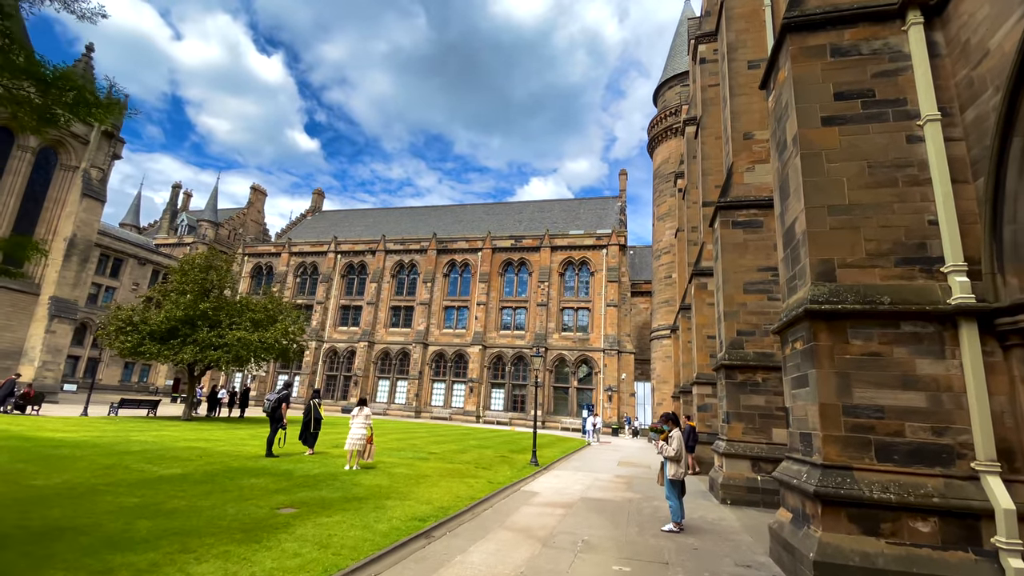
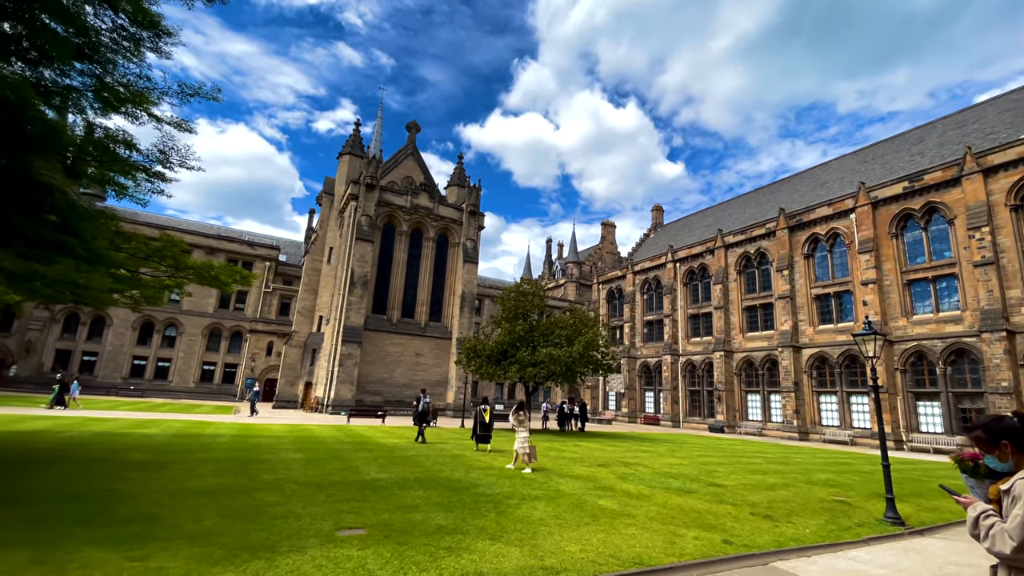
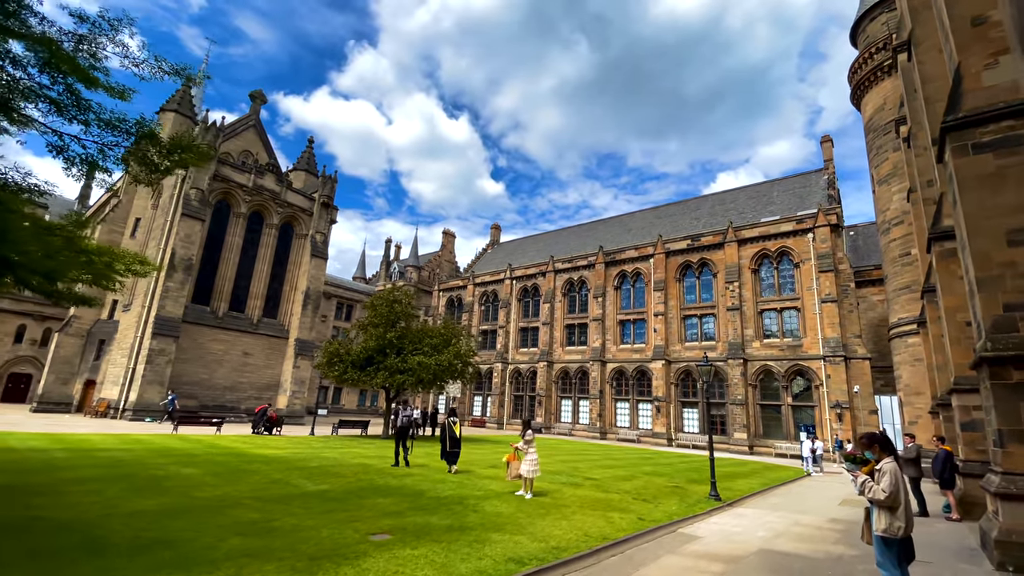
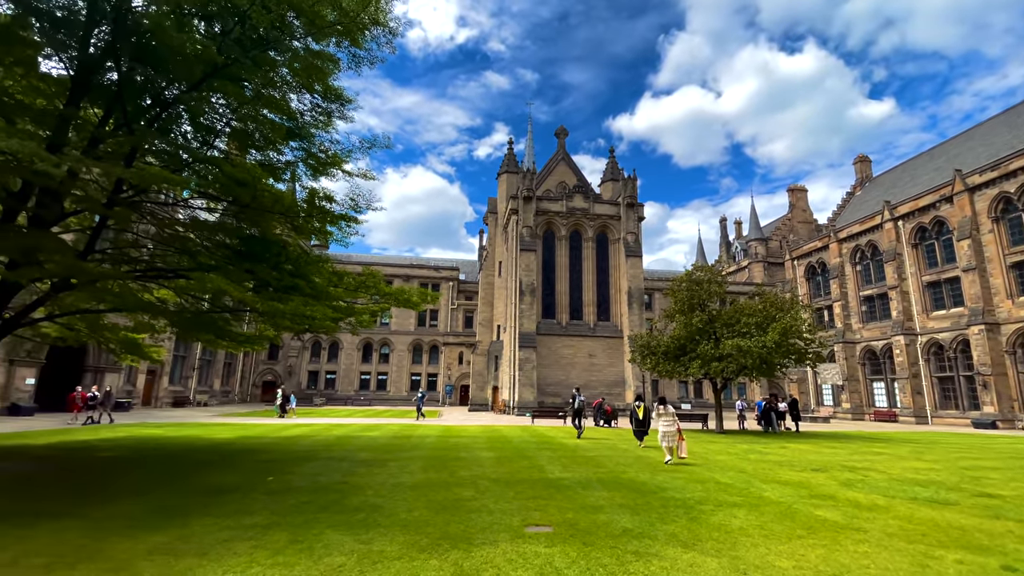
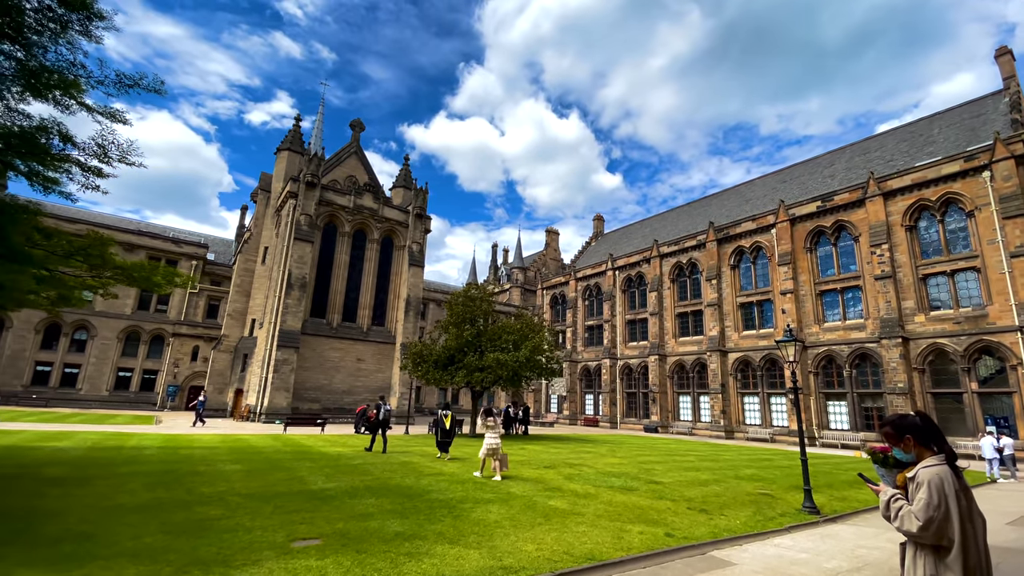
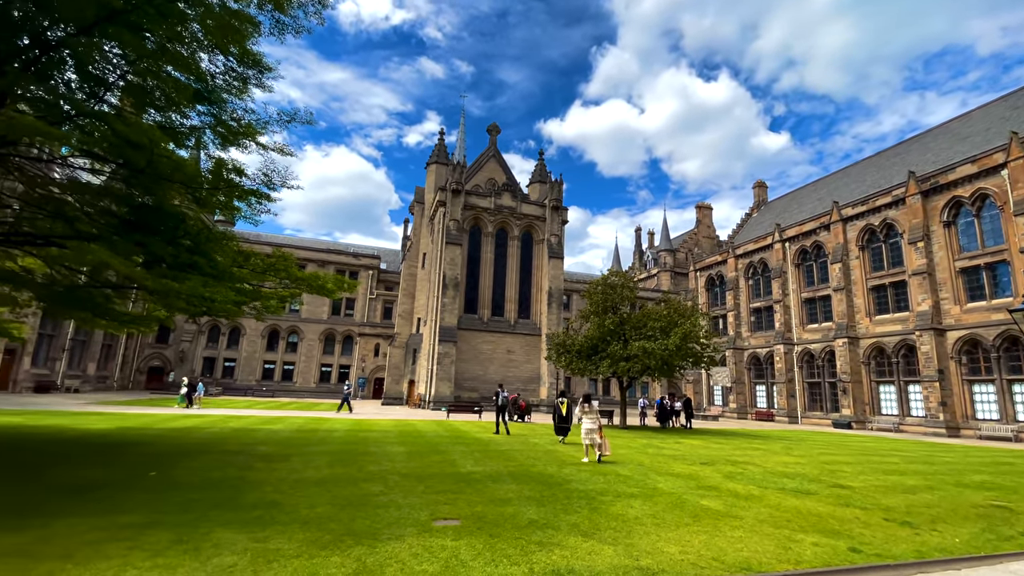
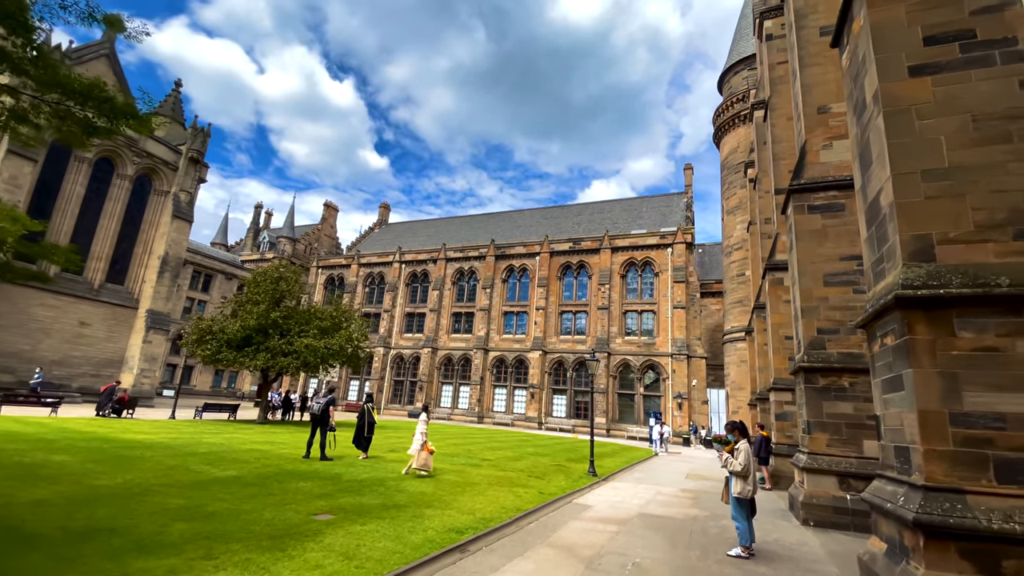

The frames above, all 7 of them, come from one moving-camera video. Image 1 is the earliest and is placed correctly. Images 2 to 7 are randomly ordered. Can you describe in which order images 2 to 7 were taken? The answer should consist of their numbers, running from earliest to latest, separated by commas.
7, 3, 5, 2, 6, 4
